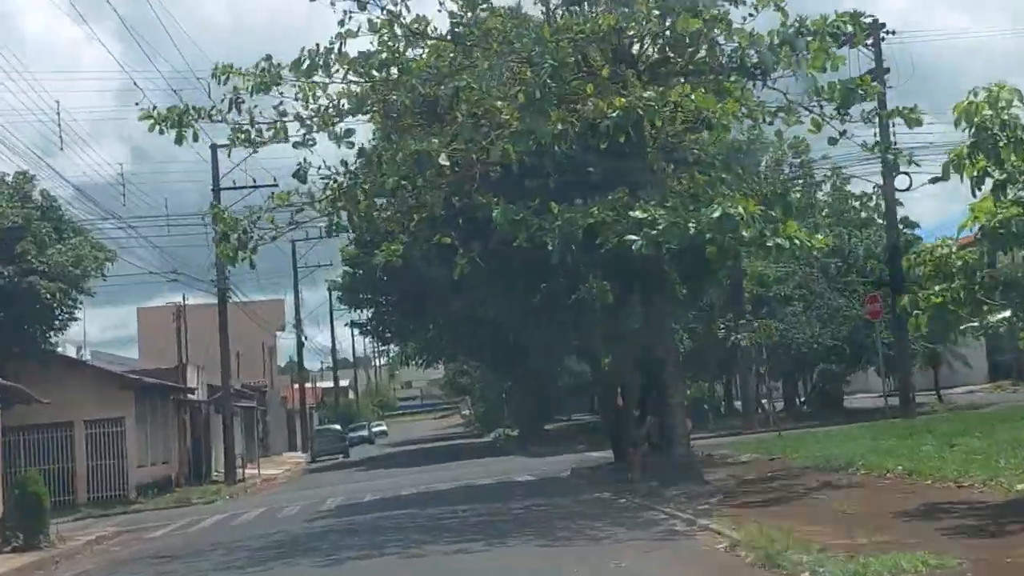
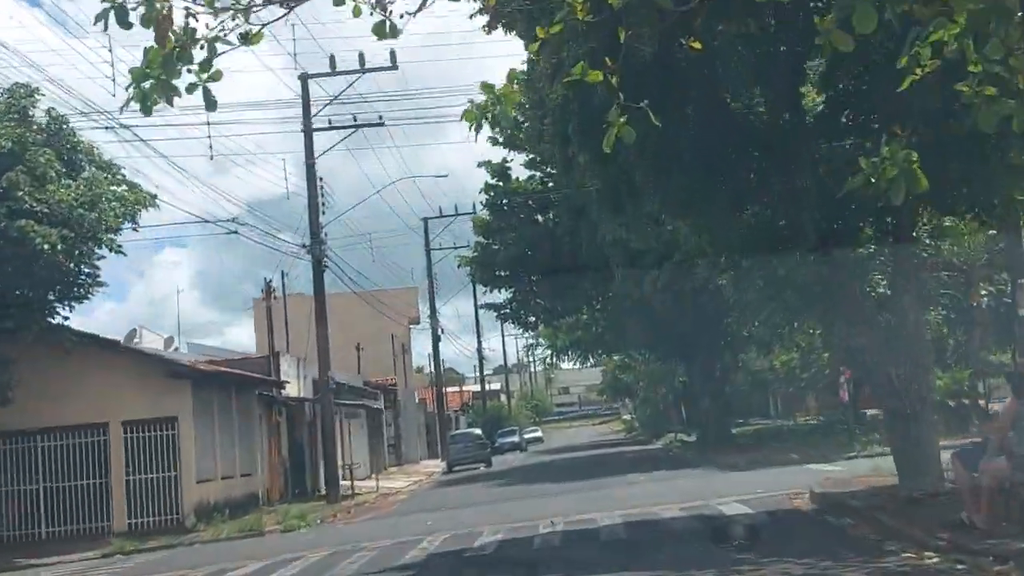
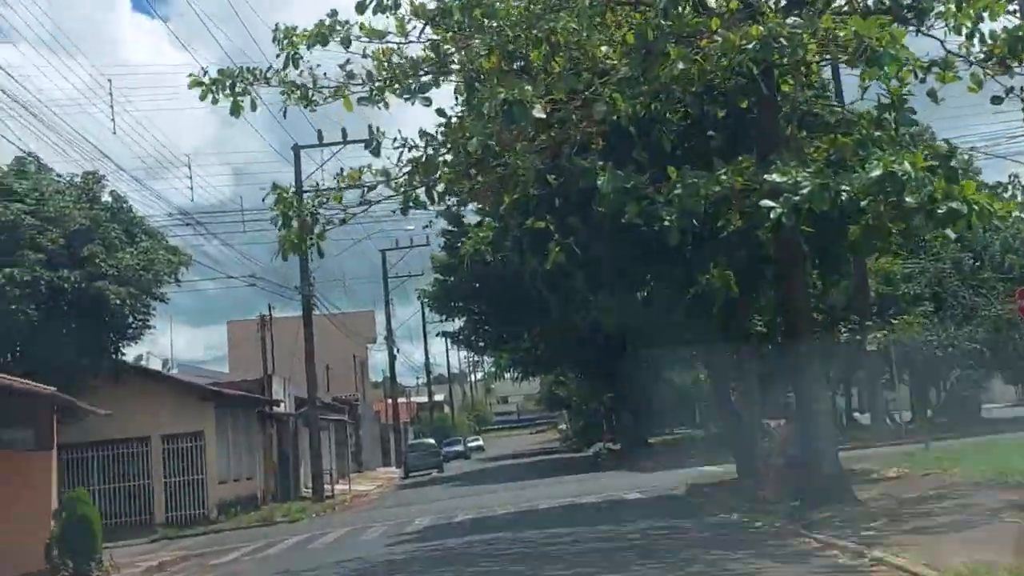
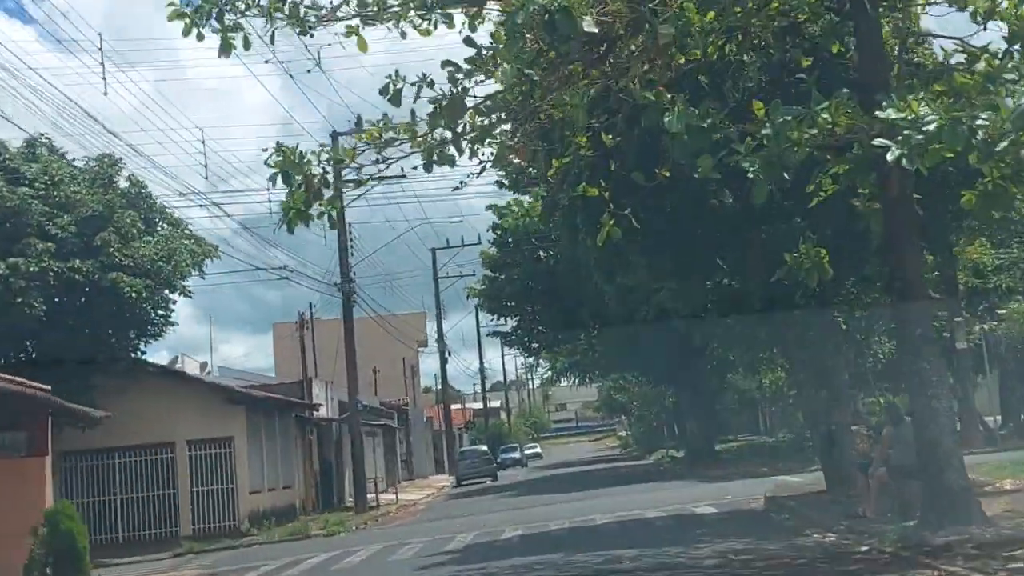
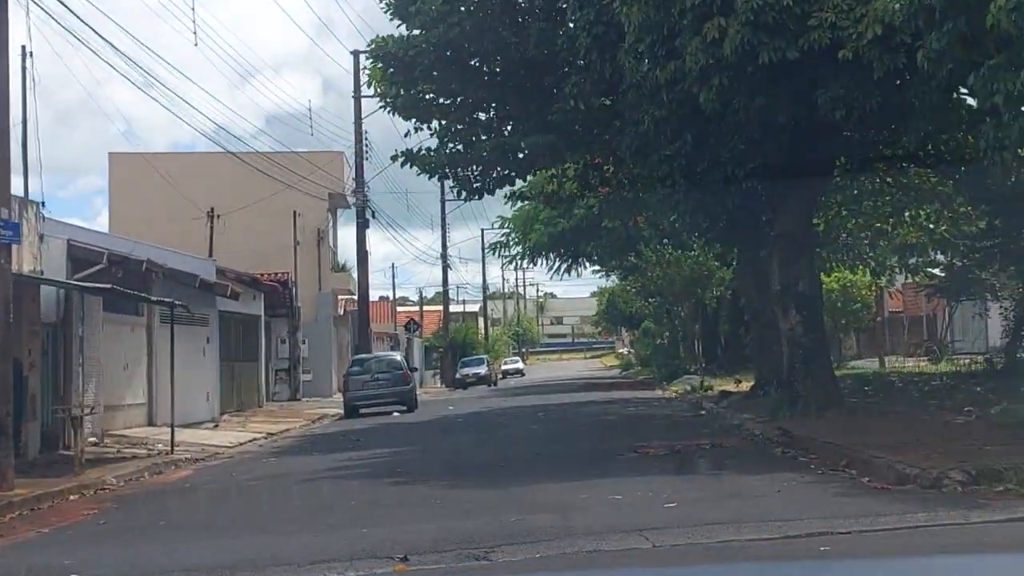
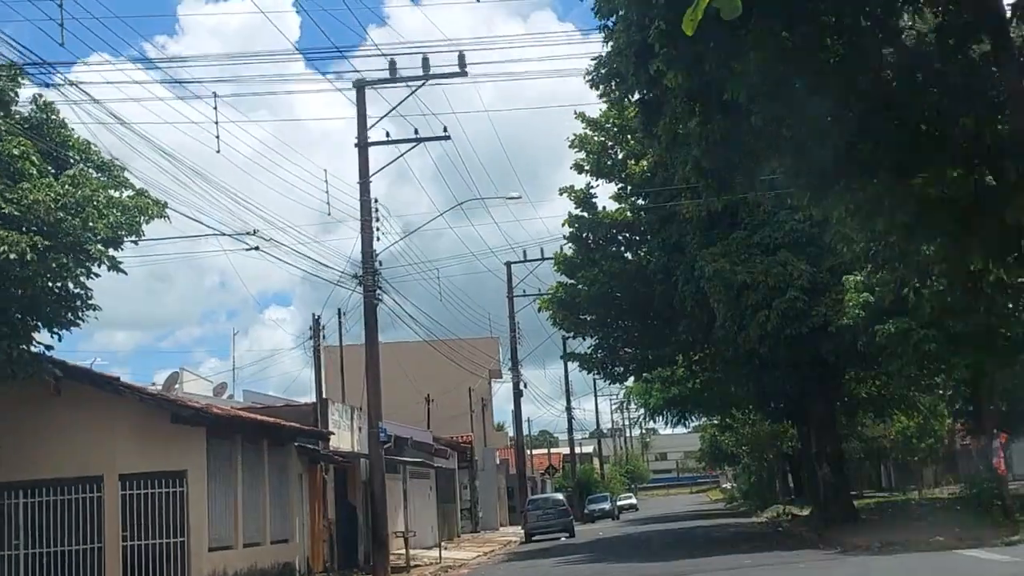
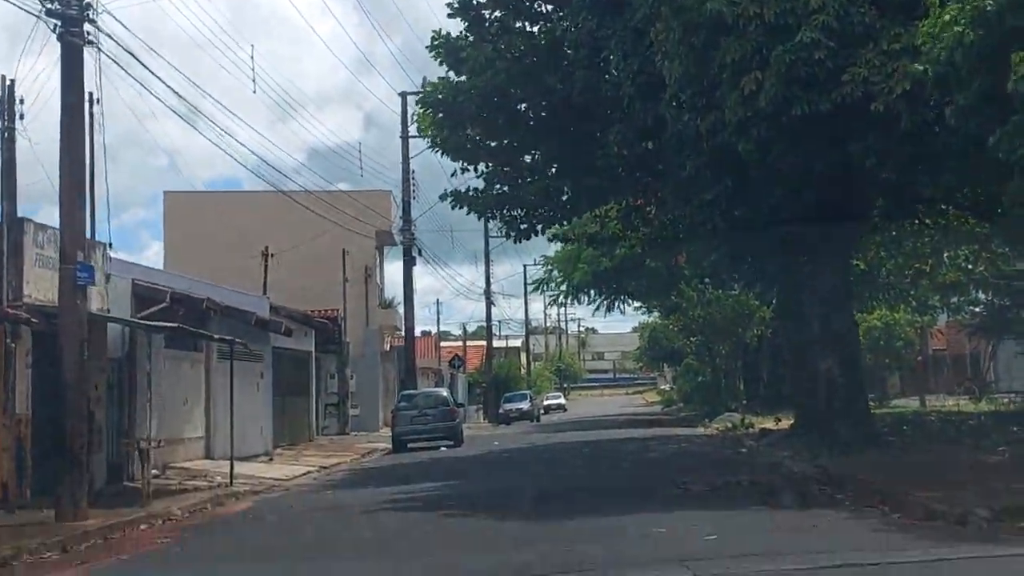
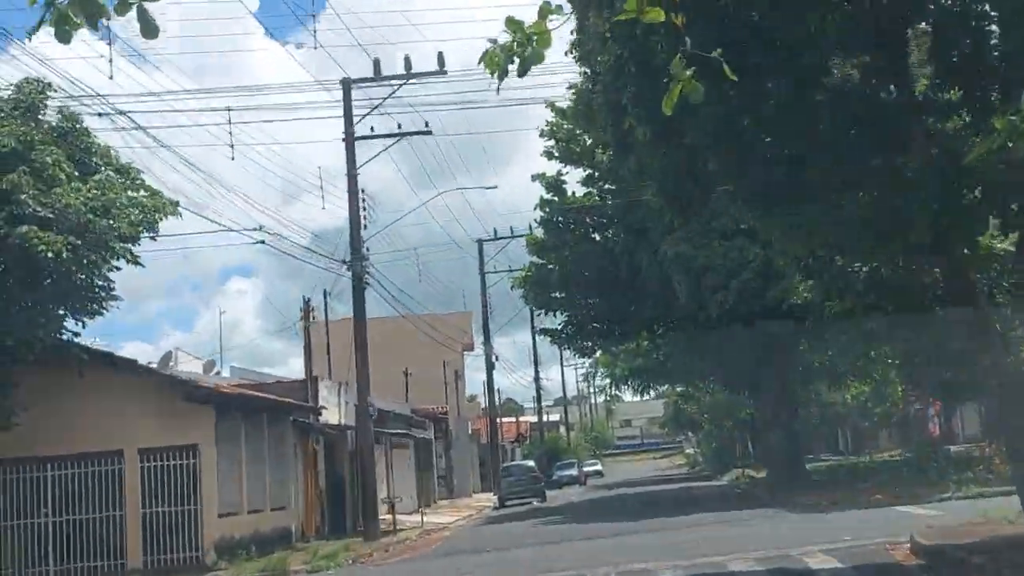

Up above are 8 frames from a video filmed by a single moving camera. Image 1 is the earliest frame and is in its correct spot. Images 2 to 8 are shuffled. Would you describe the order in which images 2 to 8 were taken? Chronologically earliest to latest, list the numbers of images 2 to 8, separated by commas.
3, 4, 2, 8, 6, 7, 5
